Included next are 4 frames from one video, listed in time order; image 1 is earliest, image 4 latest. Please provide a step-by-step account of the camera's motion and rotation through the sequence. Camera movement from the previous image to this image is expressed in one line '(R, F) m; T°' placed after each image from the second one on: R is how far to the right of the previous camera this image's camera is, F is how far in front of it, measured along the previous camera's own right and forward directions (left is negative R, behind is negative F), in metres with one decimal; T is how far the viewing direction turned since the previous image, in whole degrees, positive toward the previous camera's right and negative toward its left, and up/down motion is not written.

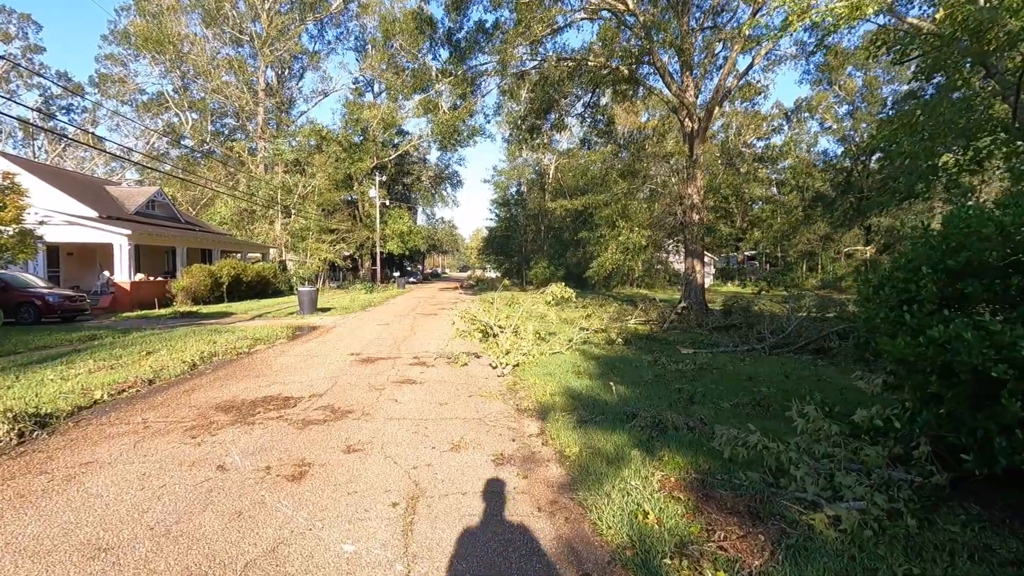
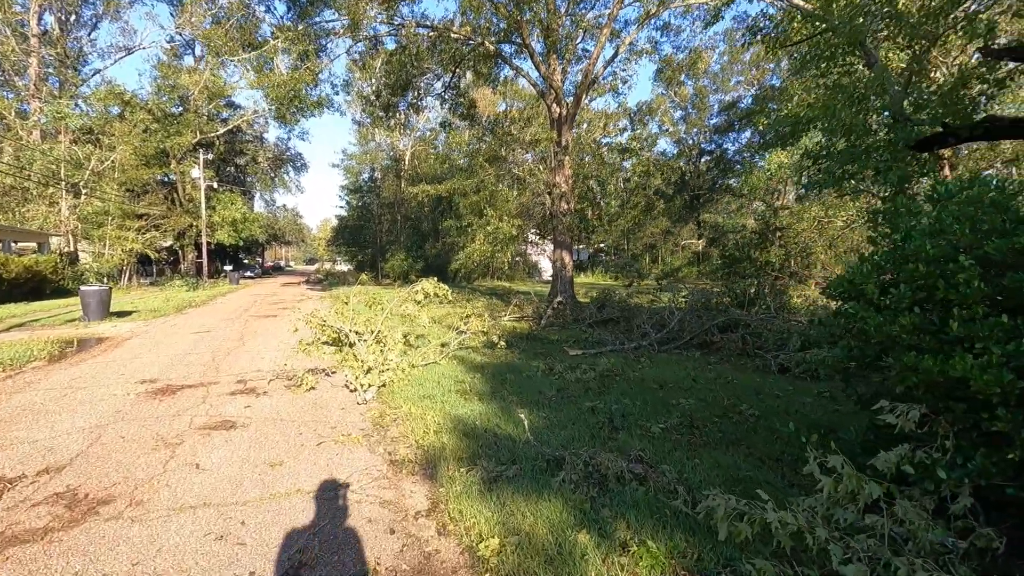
(-0.1, +1.4) m; +15°
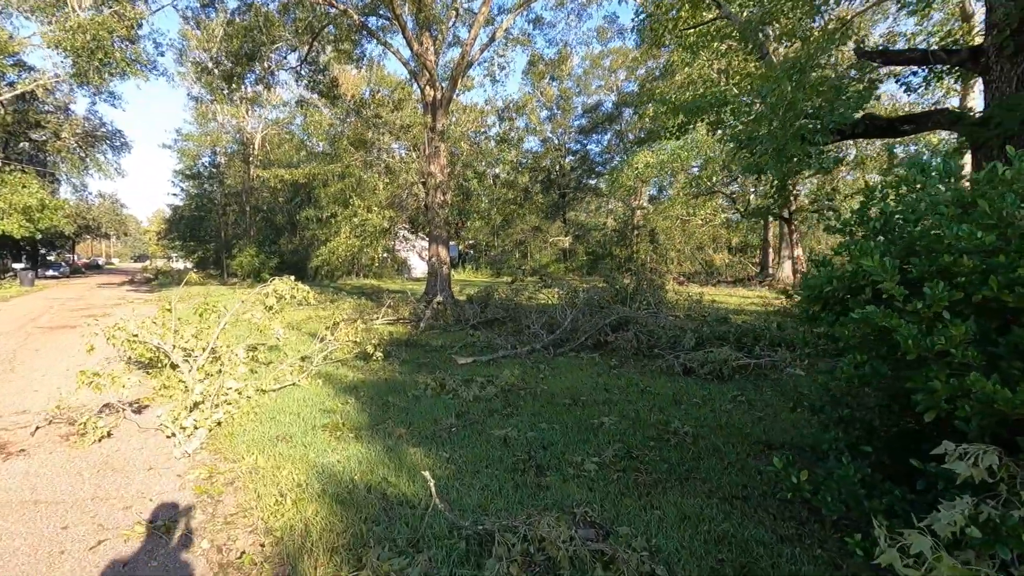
(-0.1, +1.0) m; +14°
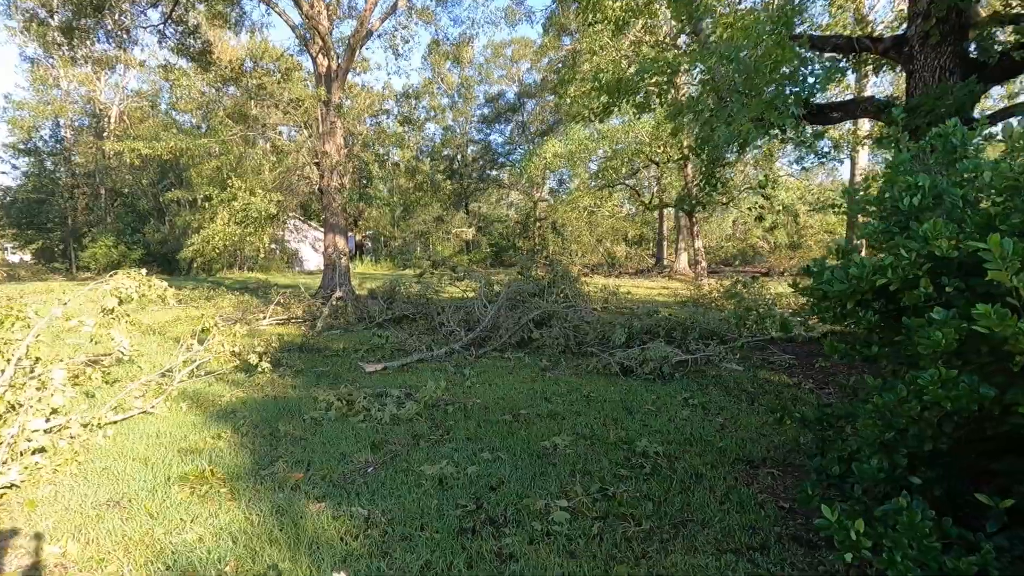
(-0.2, +0.8) m; +11°
